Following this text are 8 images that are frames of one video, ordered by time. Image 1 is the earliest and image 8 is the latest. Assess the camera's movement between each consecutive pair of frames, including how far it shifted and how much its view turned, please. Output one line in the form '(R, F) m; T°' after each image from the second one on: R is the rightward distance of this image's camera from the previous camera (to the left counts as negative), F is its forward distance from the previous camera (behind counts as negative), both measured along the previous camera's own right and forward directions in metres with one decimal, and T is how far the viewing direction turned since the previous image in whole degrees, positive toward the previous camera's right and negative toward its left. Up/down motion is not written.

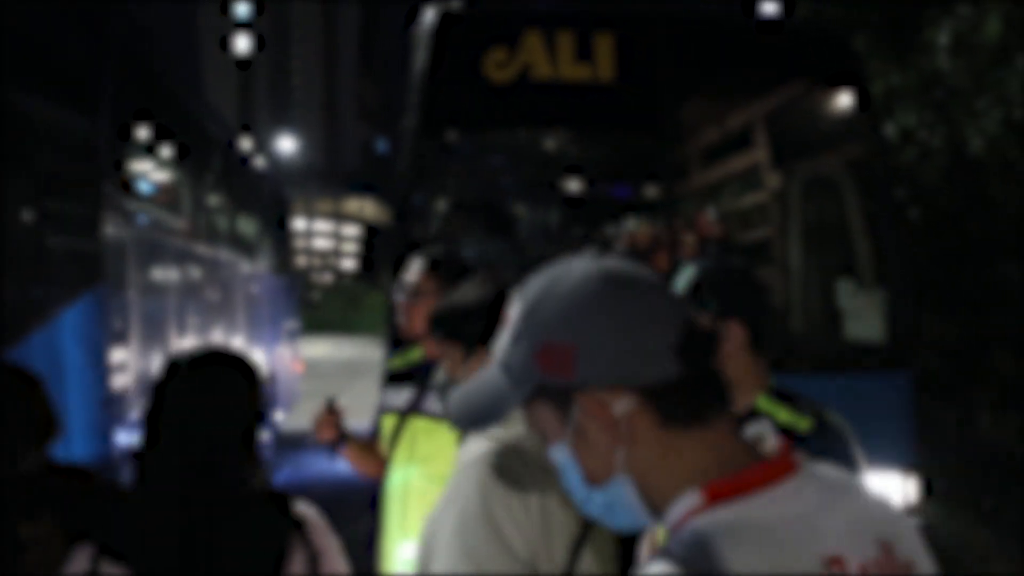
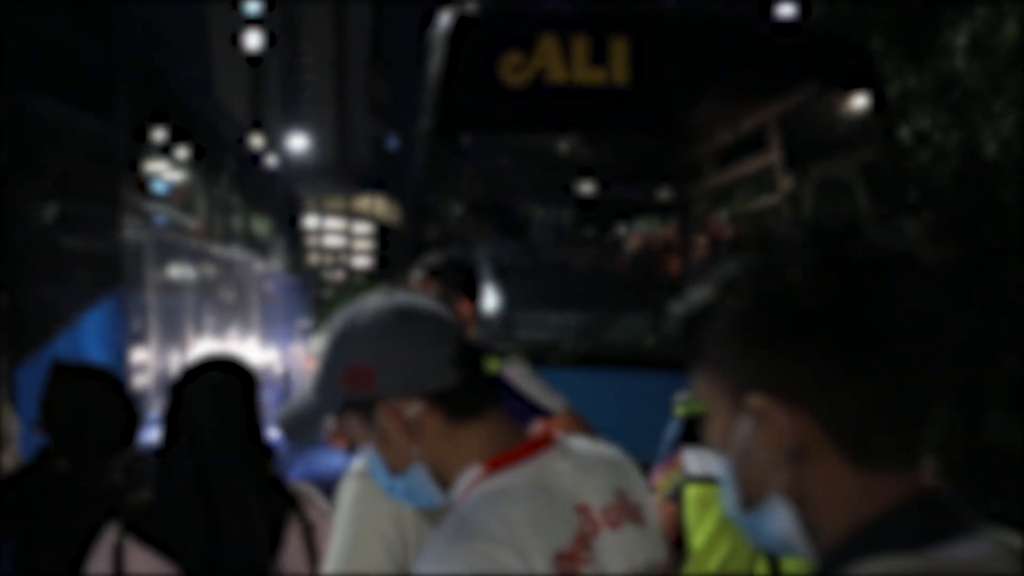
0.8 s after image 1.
(+0.1, -0.1) m; -2°
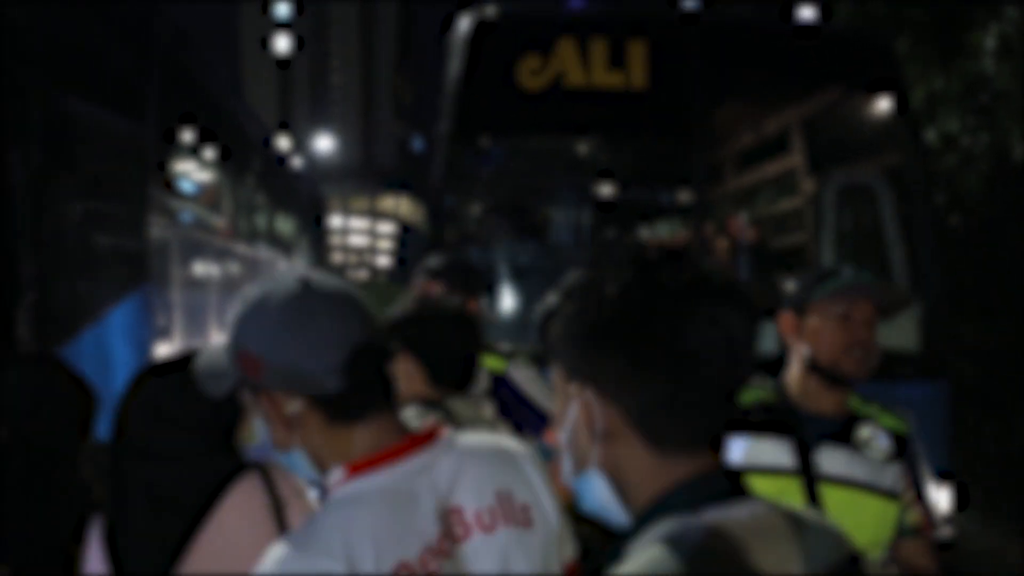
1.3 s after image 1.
(+0.1, 0.0) m; -3°
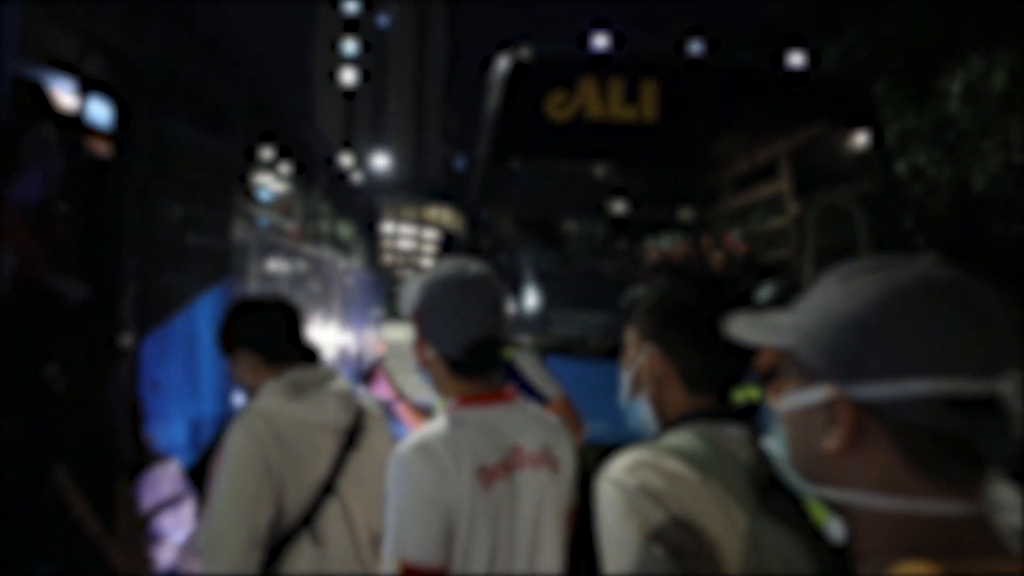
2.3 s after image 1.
(-0.2, -0.8) m; 0°
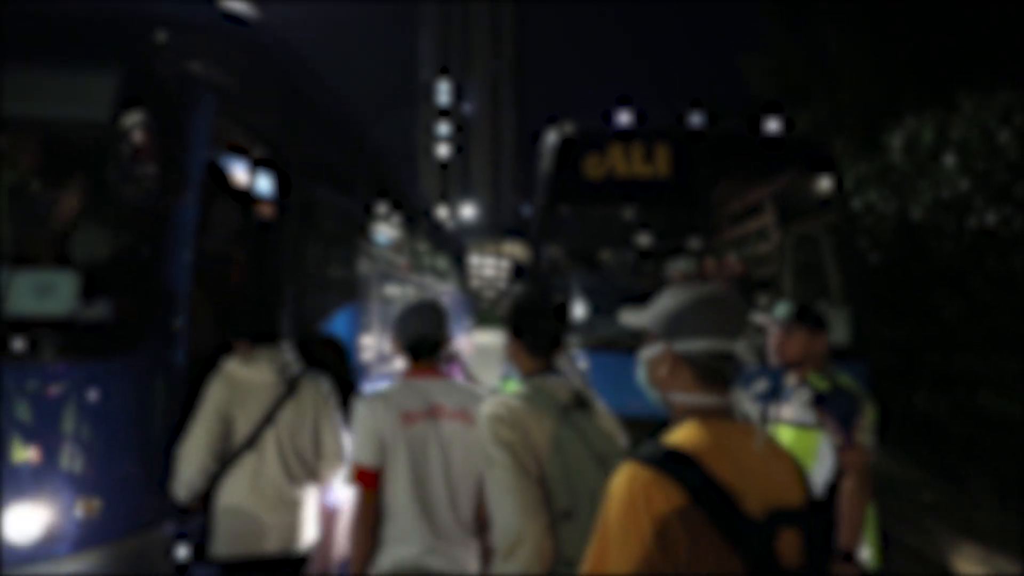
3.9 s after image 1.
(-0.4, -1.7) m; 0°
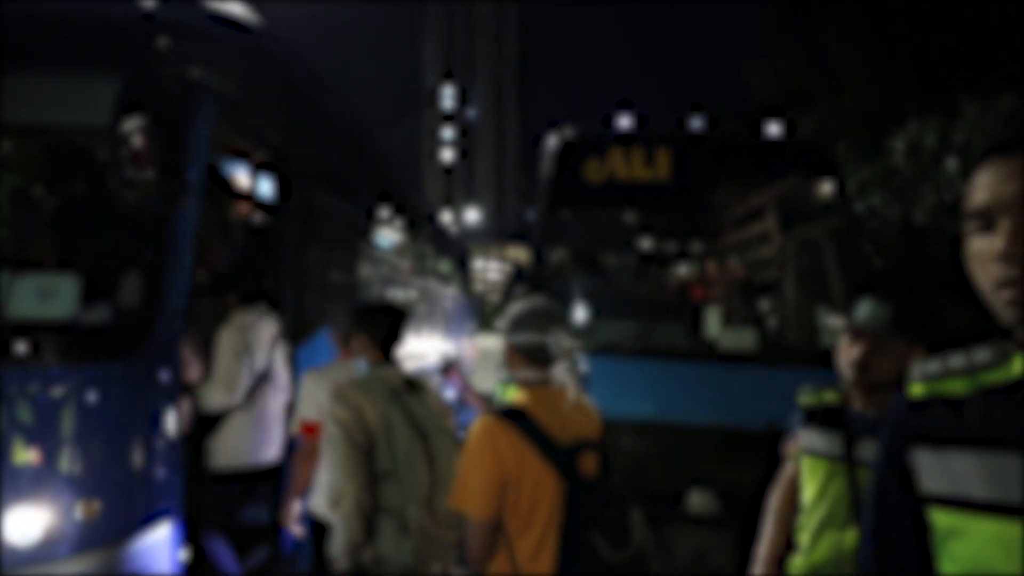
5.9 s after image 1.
(+0.1, 0.0) m; -1°
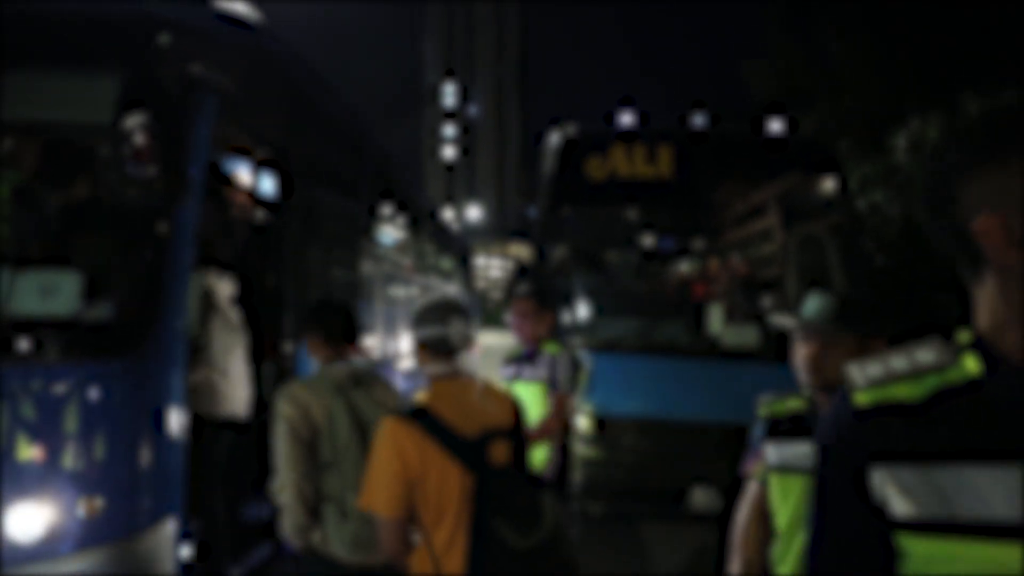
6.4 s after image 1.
(0.0, 0.0) m; 0°
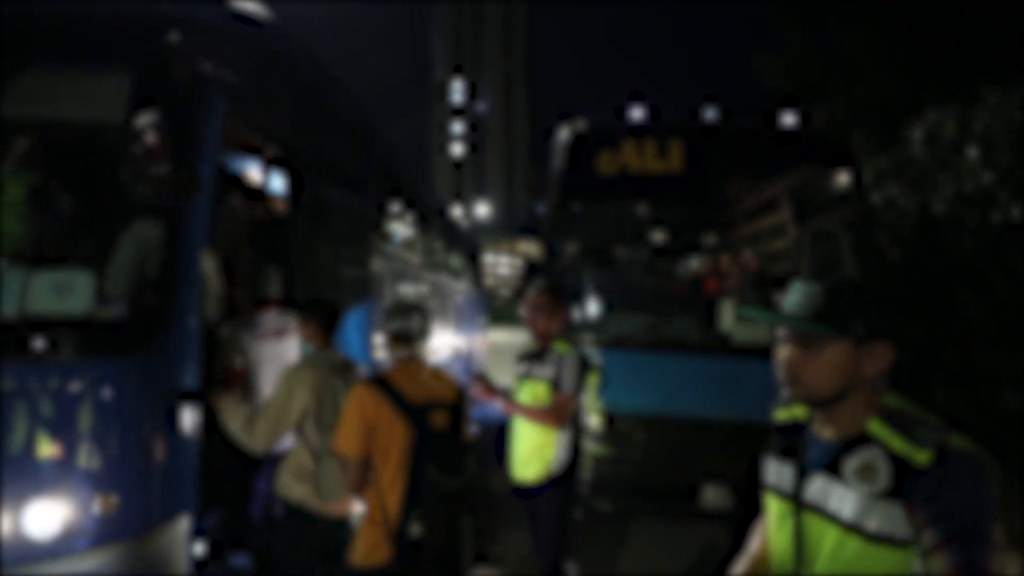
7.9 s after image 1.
(+0.1, 0.0) m; -1°
